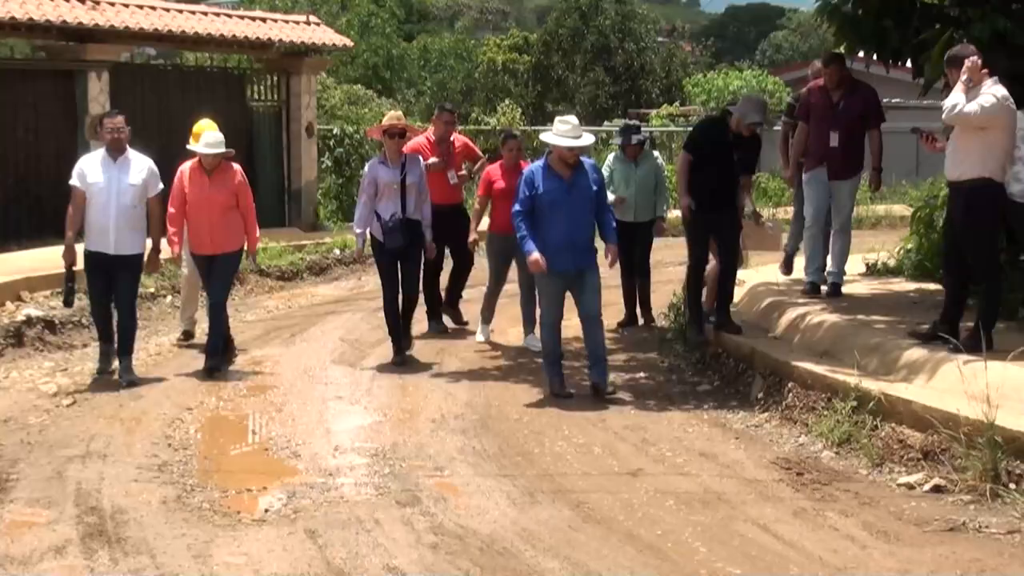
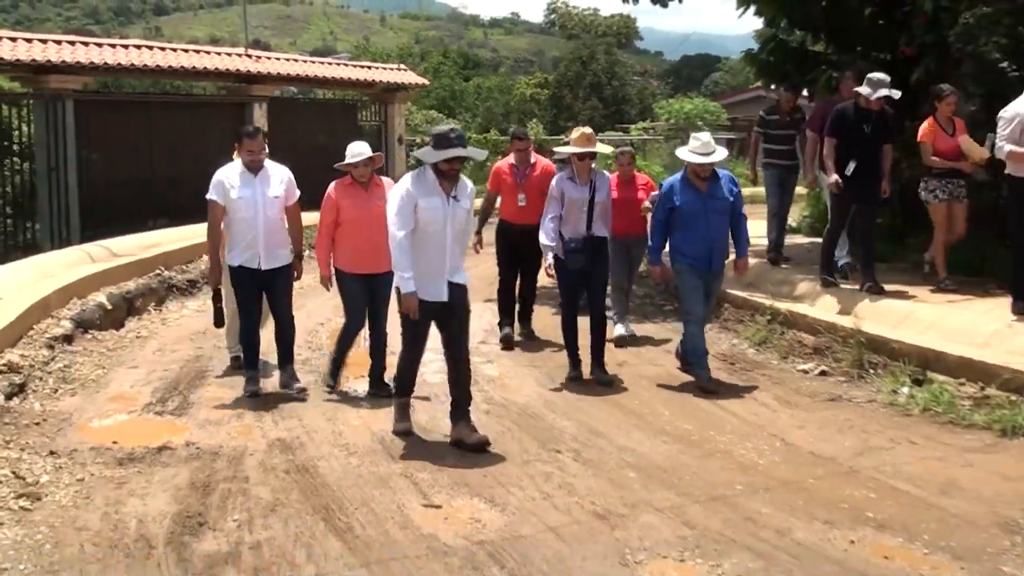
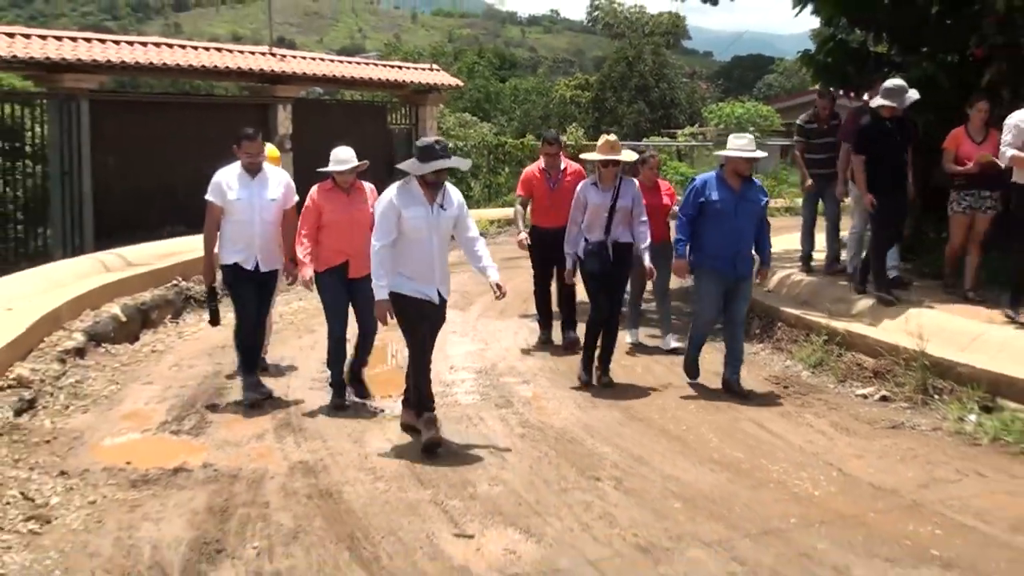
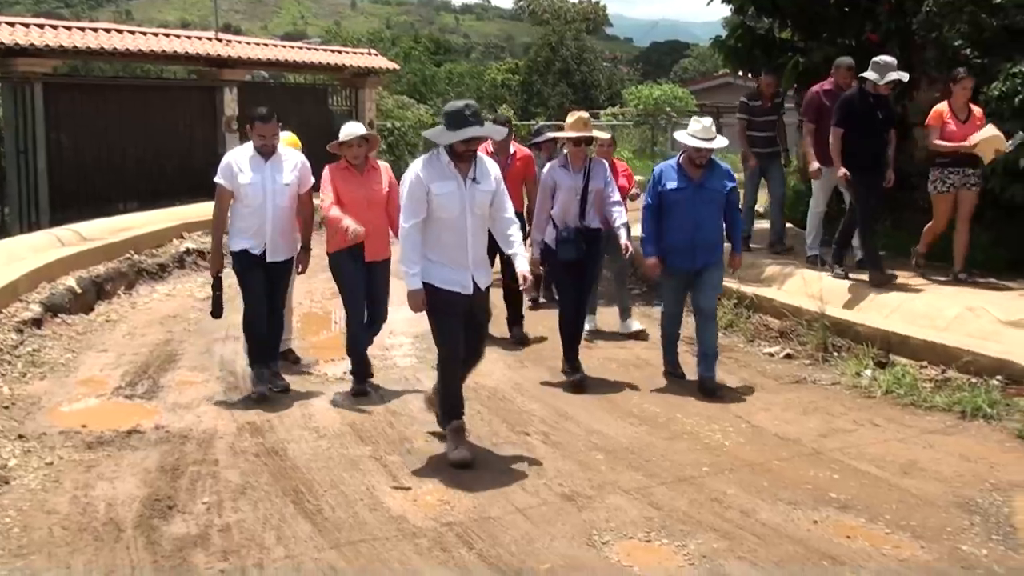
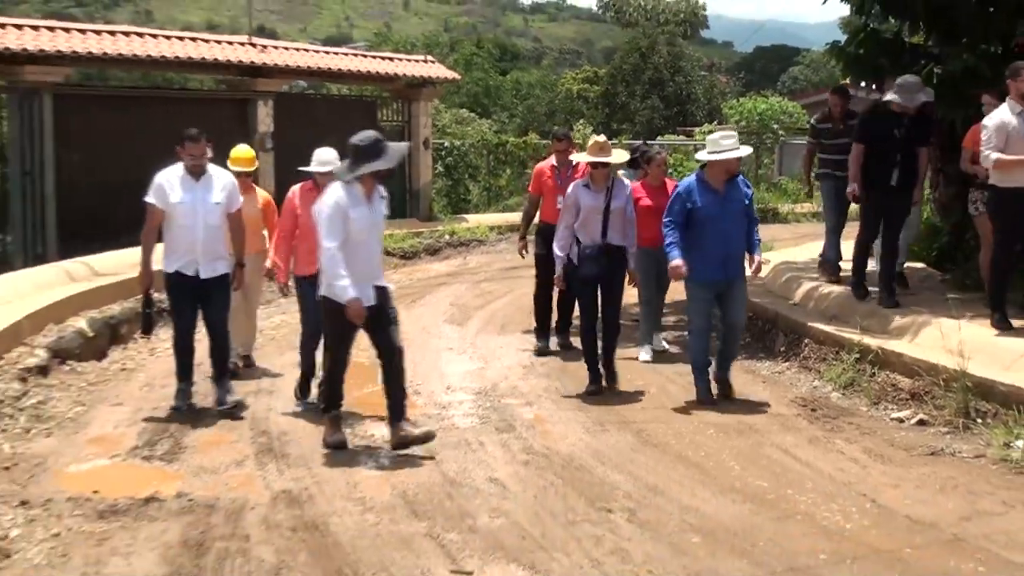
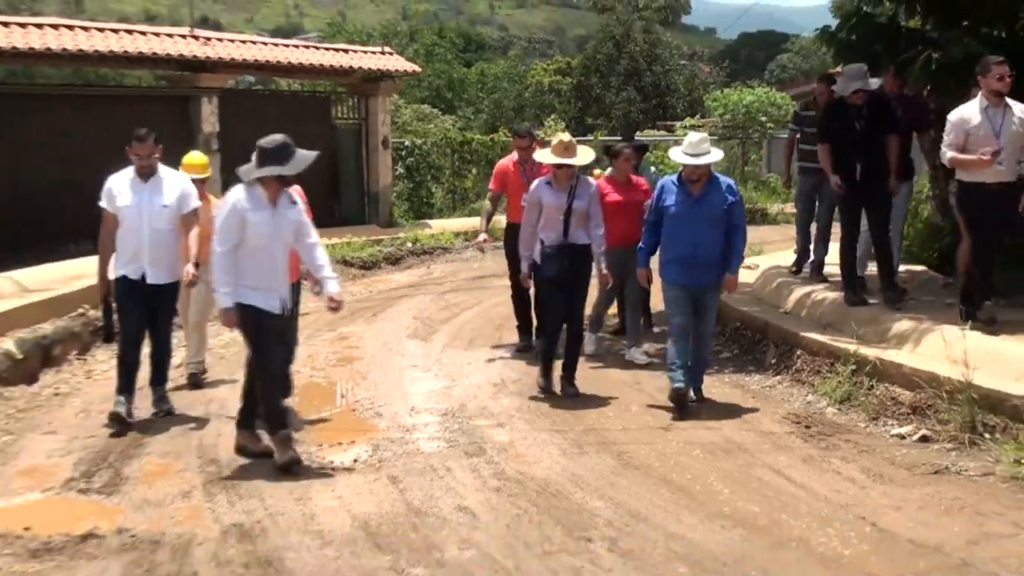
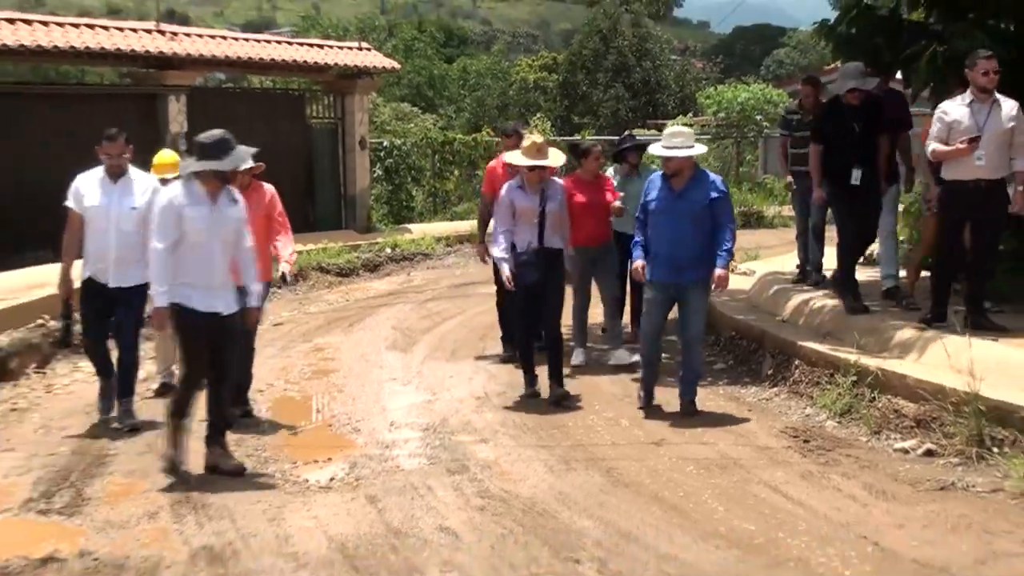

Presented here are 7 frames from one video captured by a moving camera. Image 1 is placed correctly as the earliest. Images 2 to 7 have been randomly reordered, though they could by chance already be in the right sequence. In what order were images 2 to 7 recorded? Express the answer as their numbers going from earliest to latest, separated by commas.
7, 6, 5, 3, 2, 4
